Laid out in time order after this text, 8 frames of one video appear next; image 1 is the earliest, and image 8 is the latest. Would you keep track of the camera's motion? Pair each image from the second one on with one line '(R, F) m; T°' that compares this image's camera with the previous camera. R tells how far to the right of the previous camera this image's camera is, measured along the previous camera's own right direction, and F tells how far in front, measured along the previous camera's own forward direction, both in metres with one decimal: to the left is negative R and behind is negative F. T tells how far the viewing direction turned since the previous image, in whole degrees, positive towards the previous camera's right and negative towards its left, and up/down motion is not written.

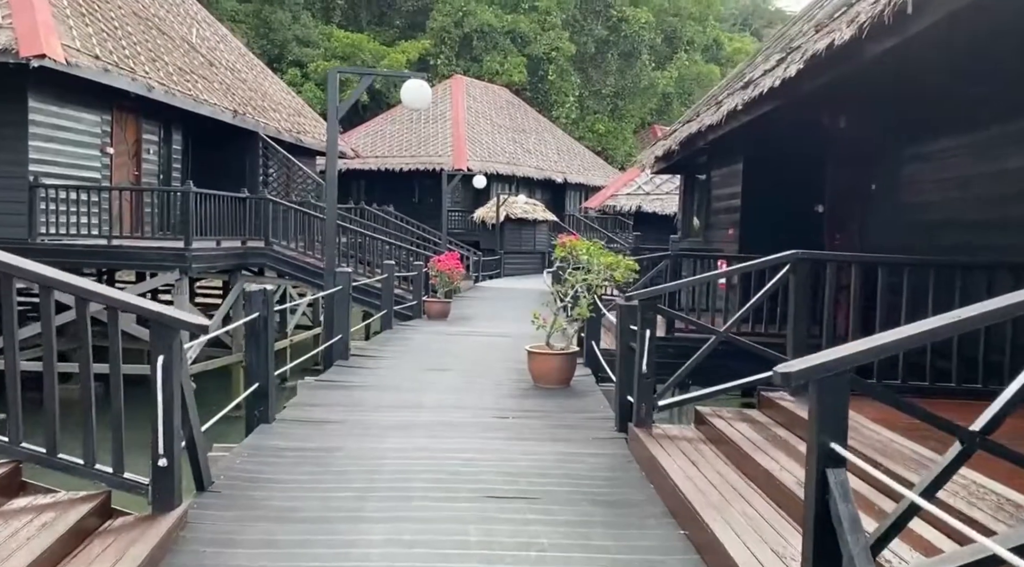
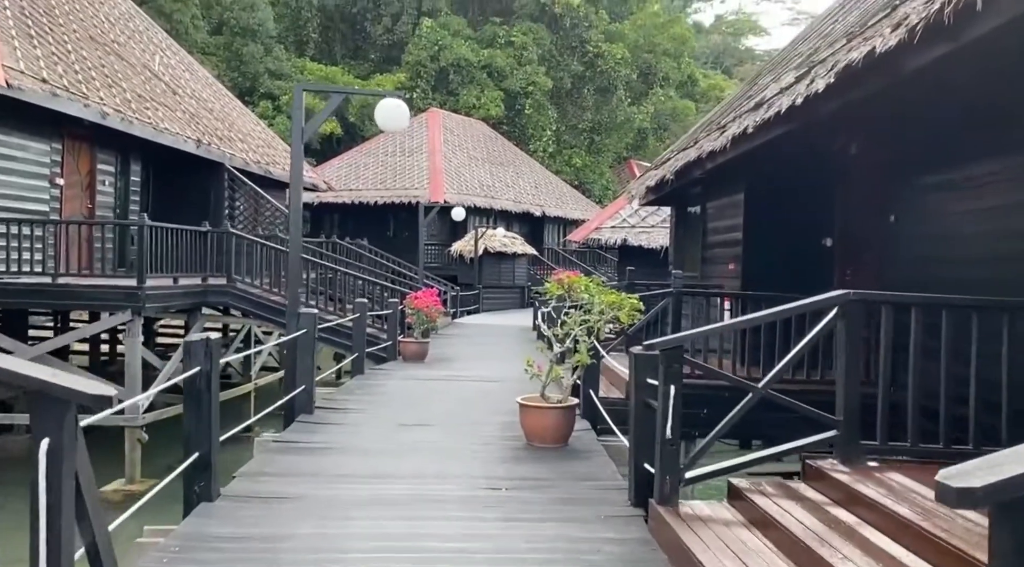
(-0.1, +0.8) m; +2°
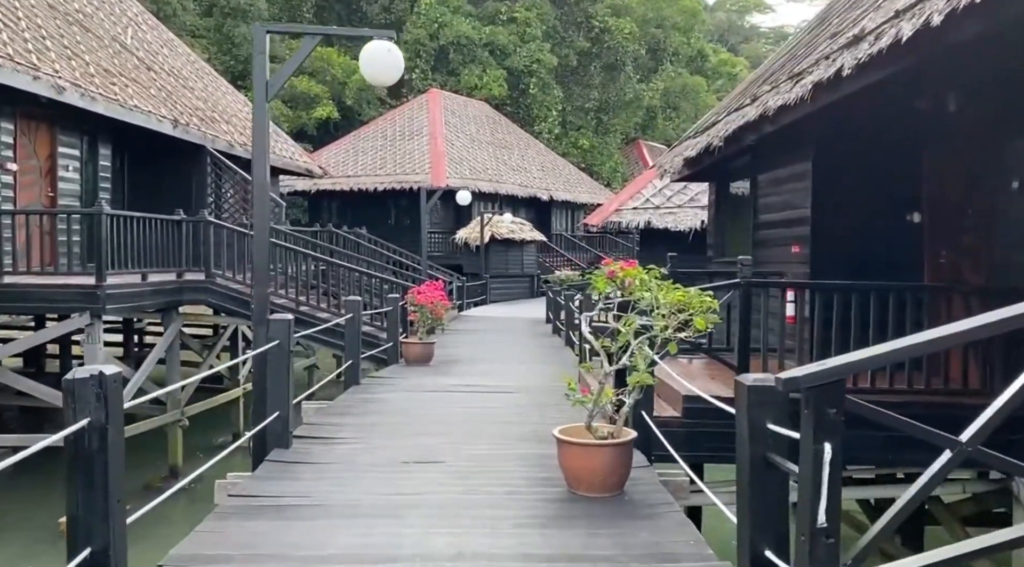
(-0.2, +1.4) m; 0°
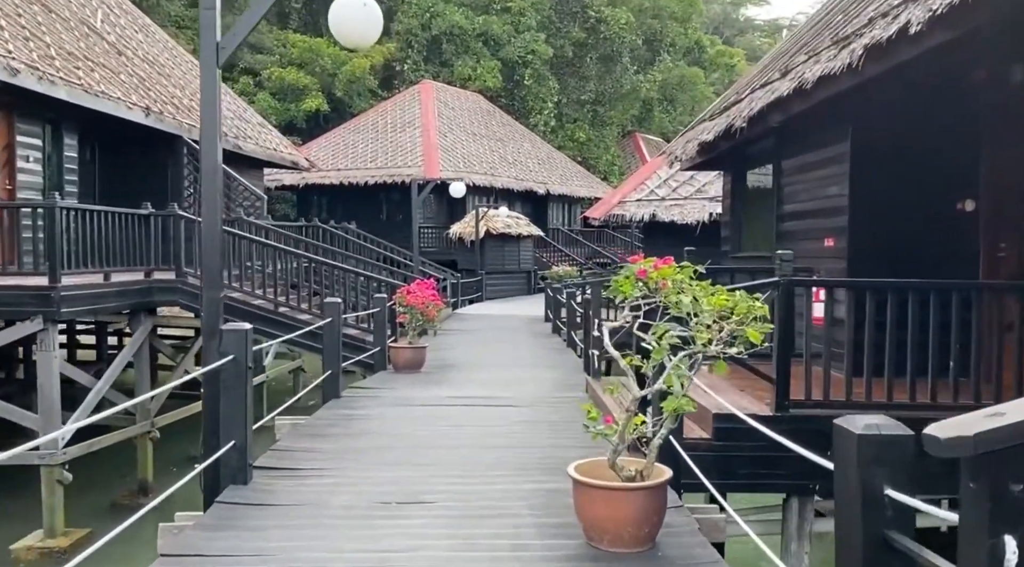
(0.0, +0.8) m; 0°
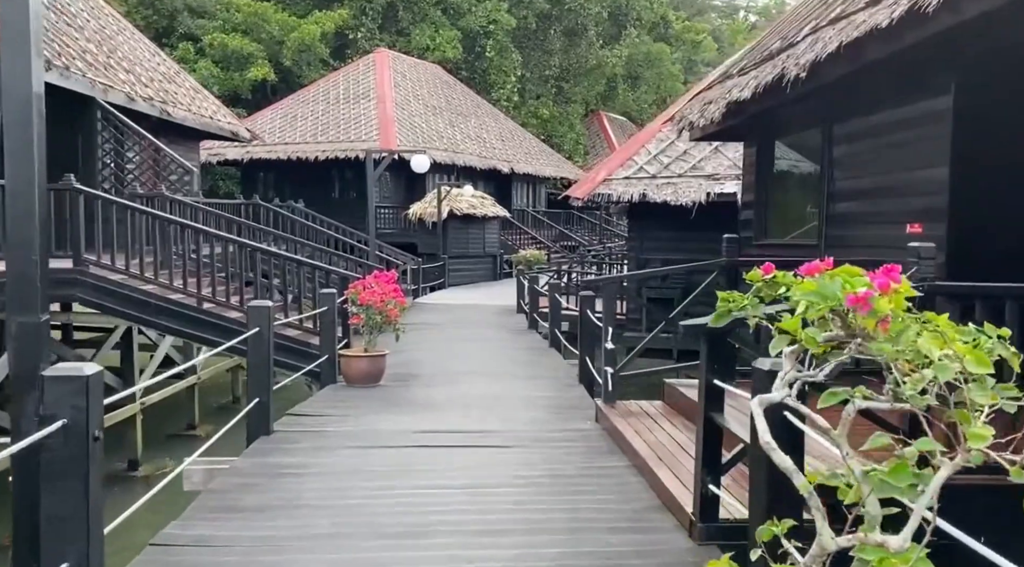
(-0.2, +1.7) m; +3°
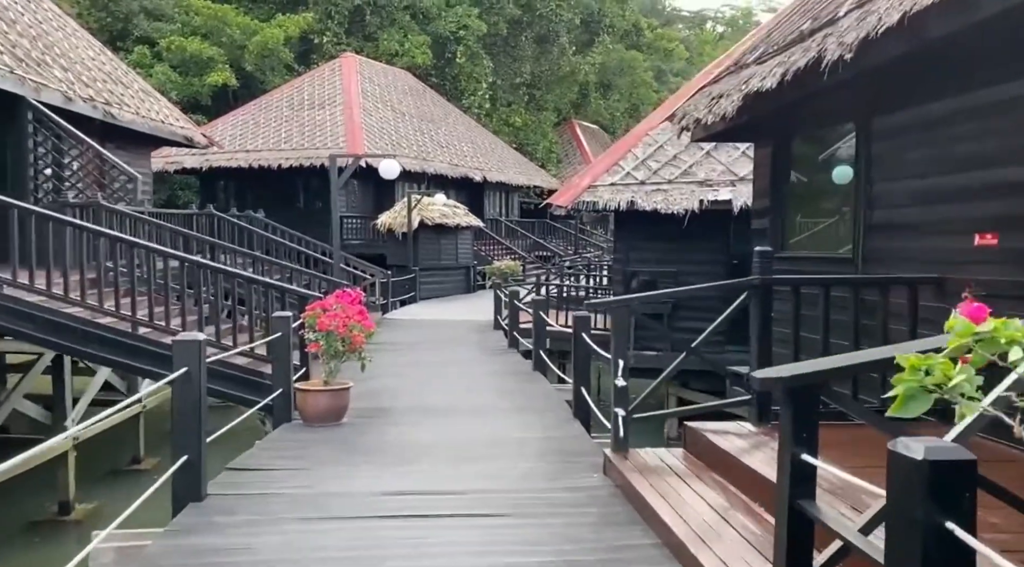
(-0.1, +1.0) m; +2°
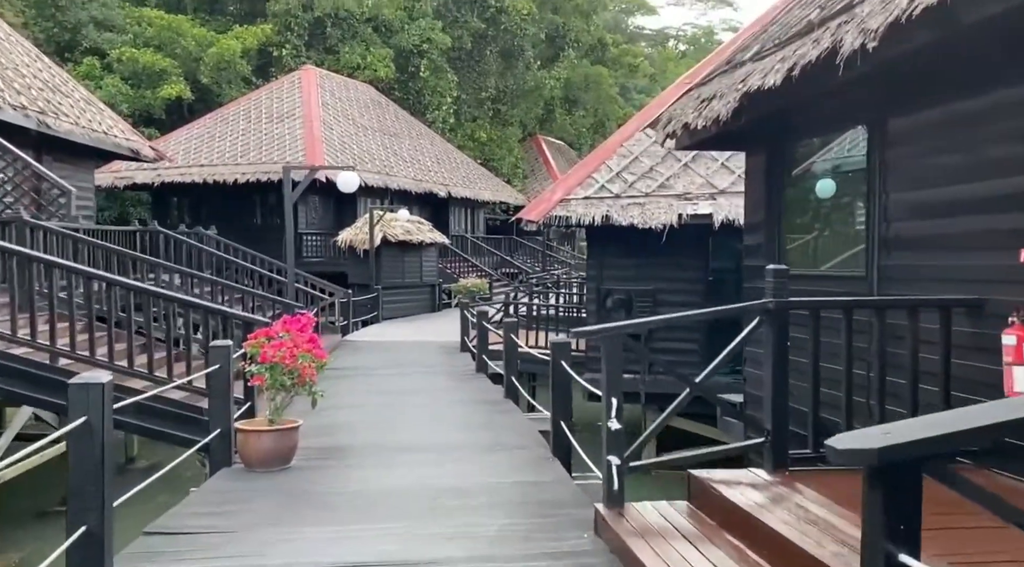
(0.0, +0.7) m; +2°
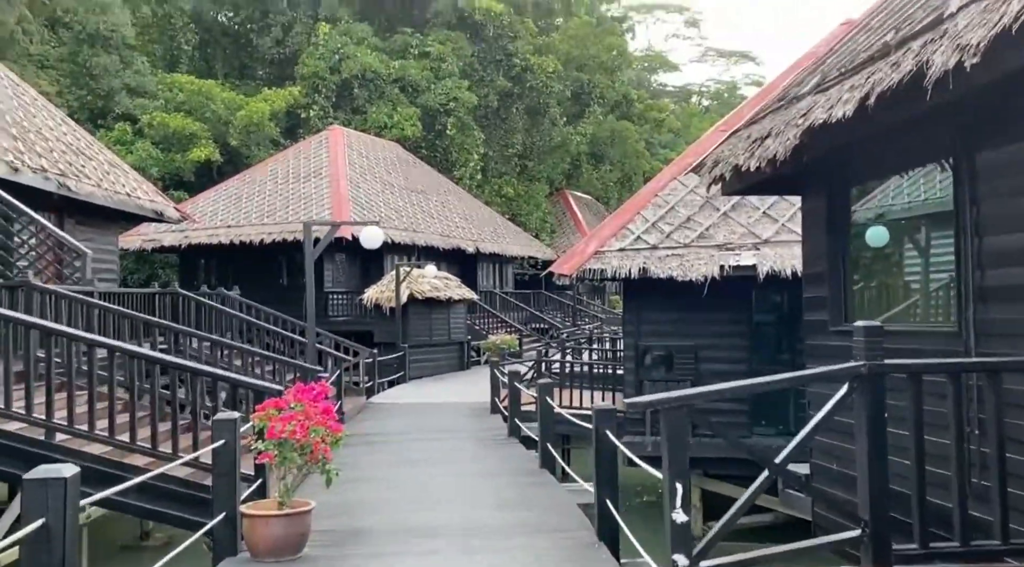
(0.0, +0.6) m; -2°
